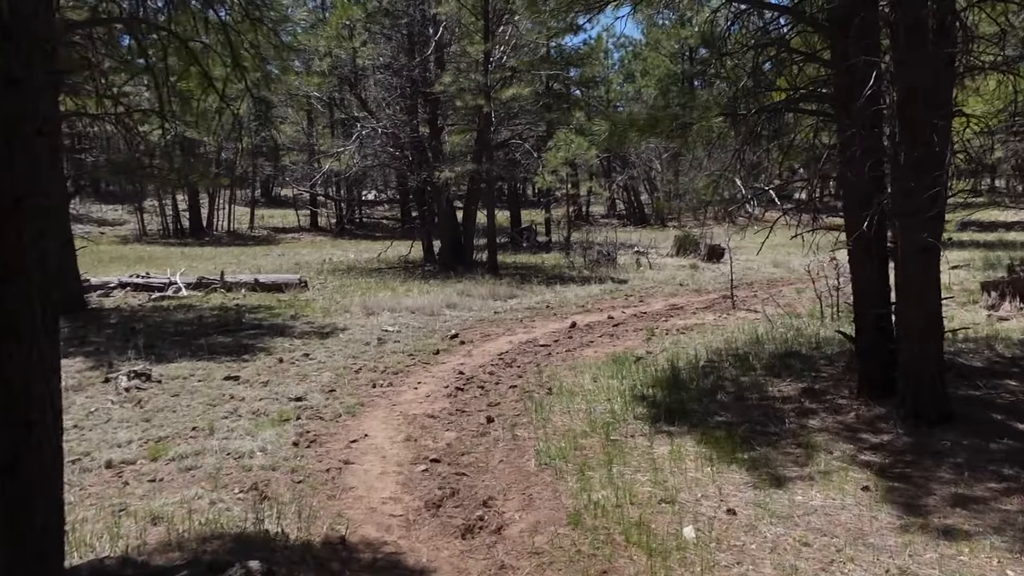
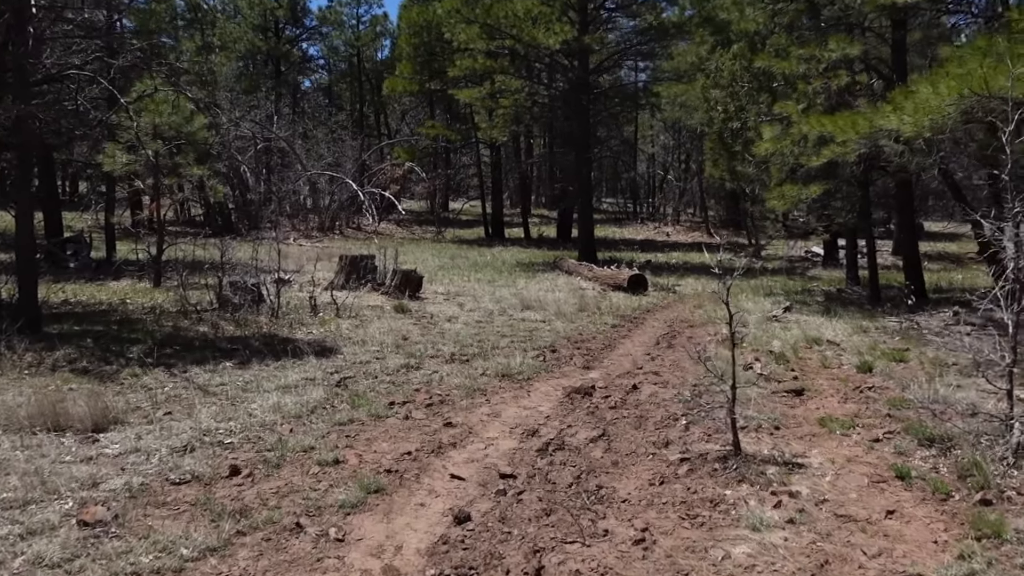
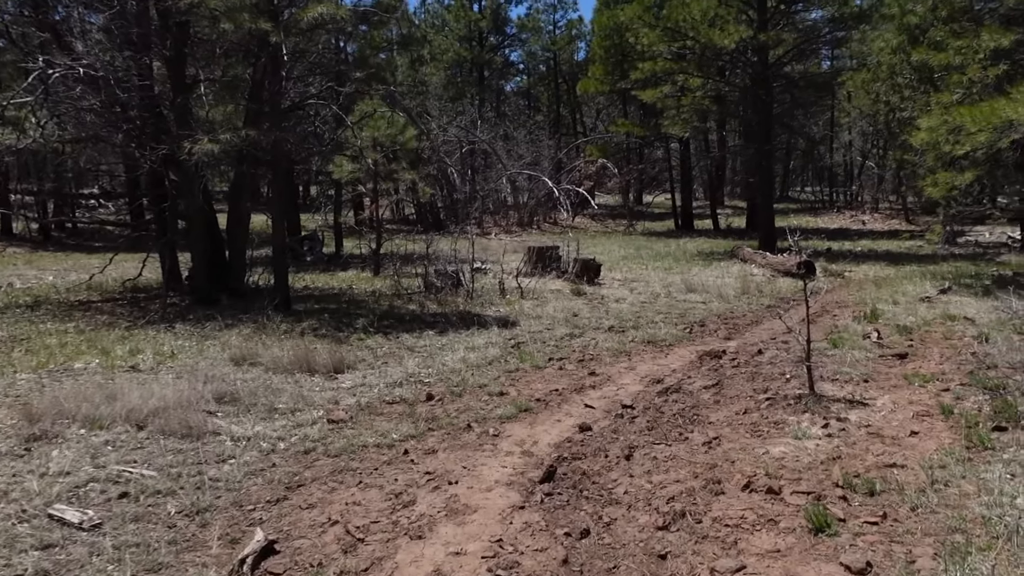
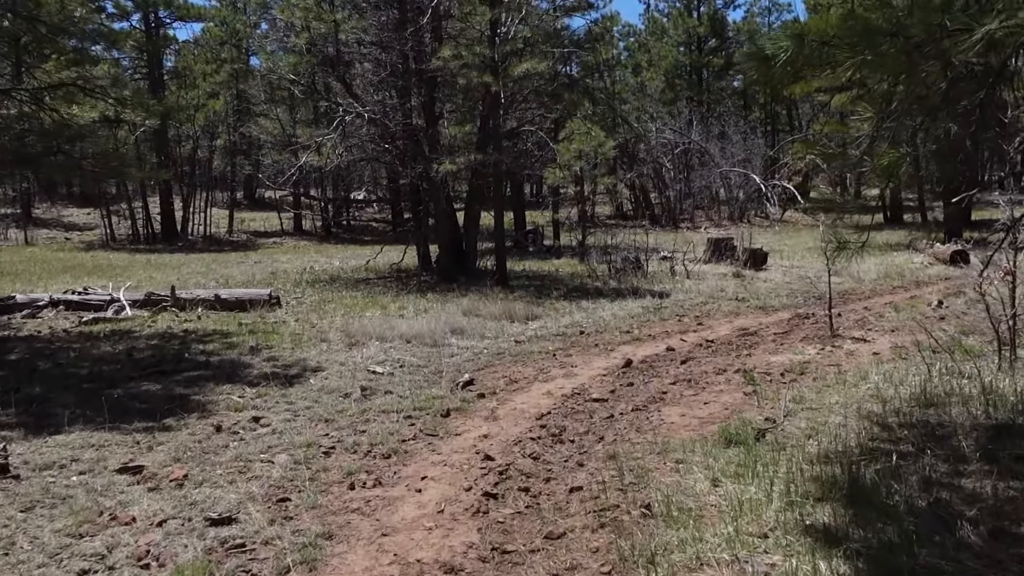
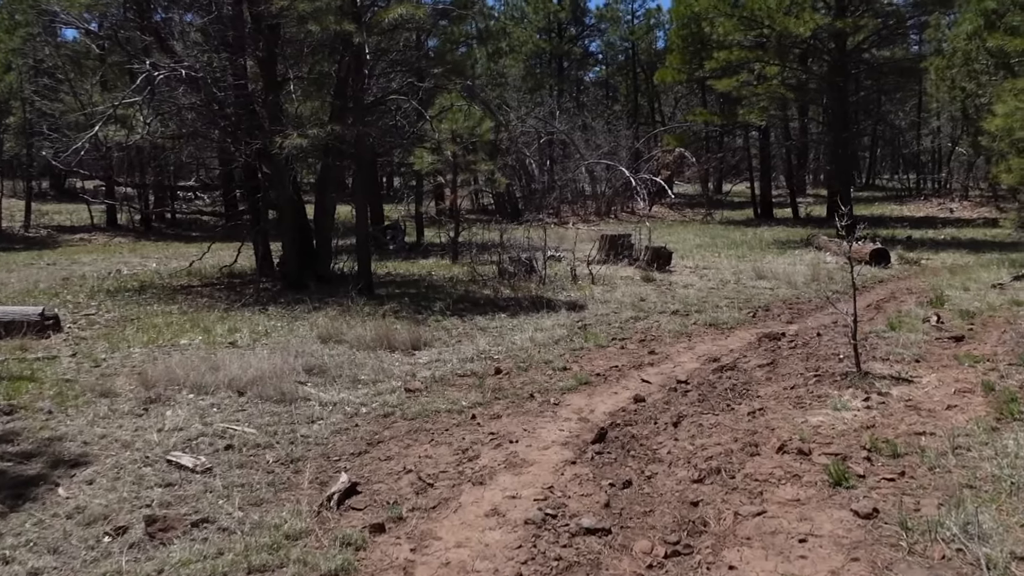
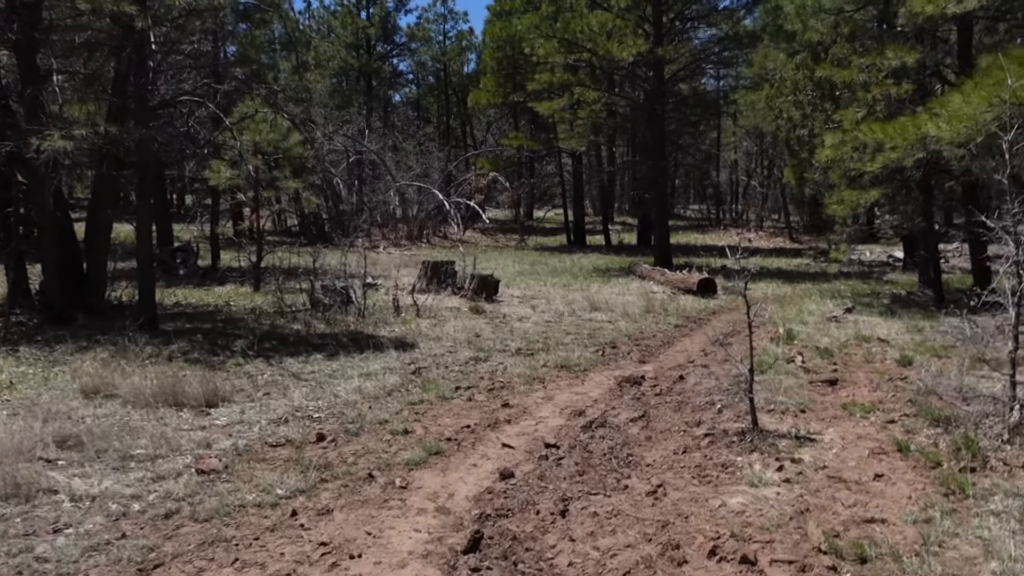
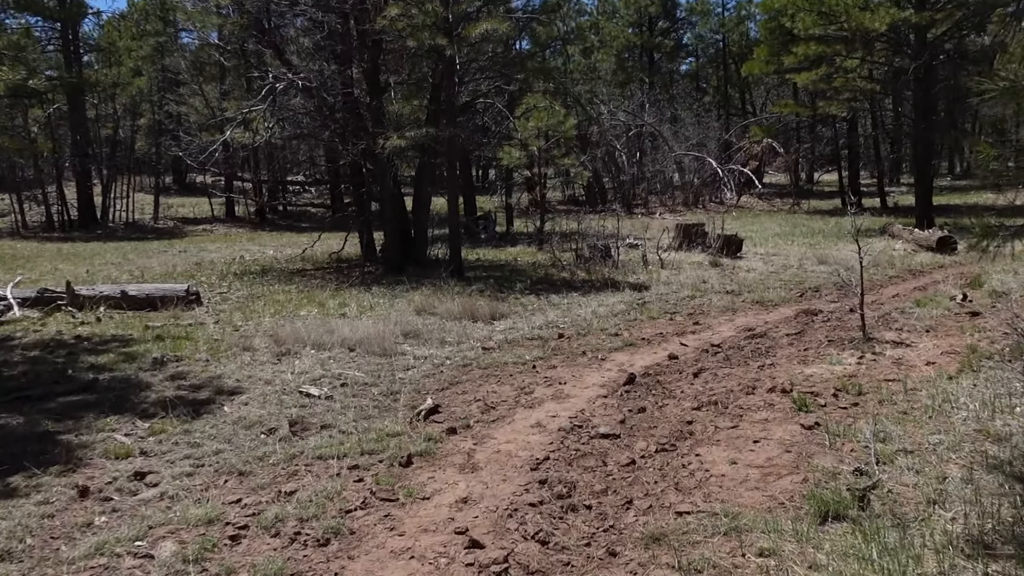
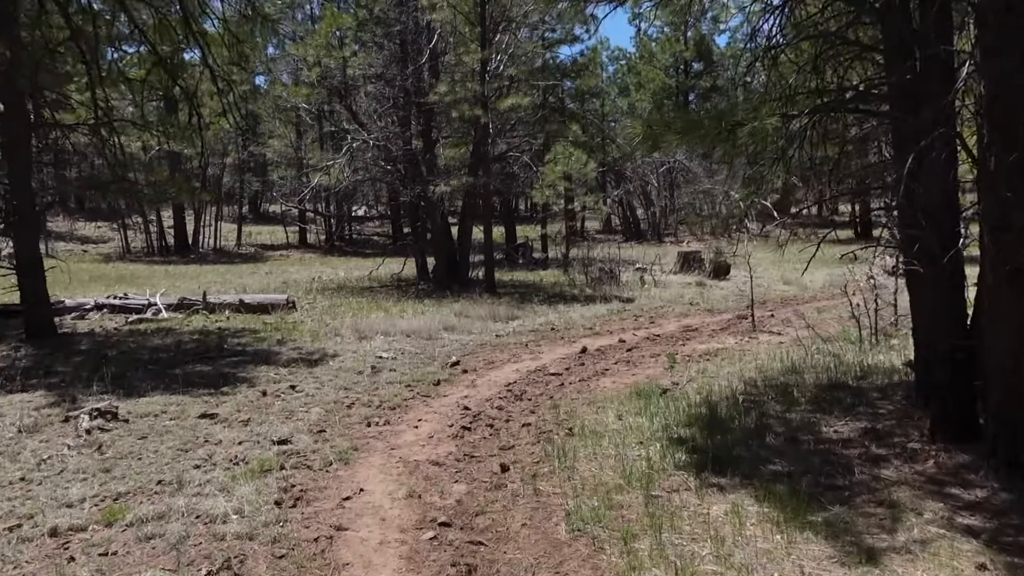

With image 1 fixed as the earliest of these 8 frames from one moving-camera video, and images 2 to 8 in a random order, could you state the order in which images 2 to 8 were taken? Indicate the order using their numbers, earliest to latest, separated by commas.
8, 4, 7, 5, 3, 6, 2
